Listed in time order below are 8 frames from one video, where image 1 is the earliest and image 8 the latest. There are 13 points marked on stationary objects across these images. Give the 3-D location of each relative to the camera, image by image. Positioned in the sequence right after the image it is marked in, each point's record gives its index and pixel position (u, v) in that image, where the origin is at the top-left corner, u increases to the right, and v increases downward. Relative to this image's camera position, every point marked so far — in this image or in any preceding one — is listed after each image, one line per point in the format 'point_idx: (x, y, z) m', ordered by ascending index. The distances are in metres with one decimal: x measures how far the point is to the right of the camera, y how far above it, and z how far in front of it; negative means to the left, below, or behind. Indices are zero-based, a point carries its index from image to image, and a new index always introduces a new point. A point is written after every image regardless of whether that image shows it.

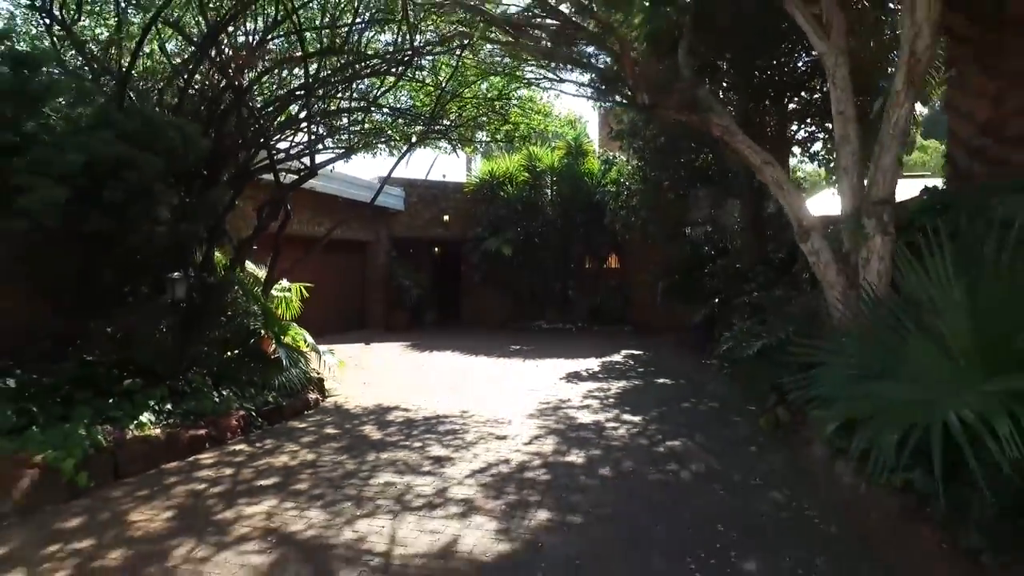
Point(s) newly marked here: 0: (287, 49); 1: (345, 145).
0: (-2.6, +3.1, +7.9) m
1: (-2.2, +2.3, +9.6) m
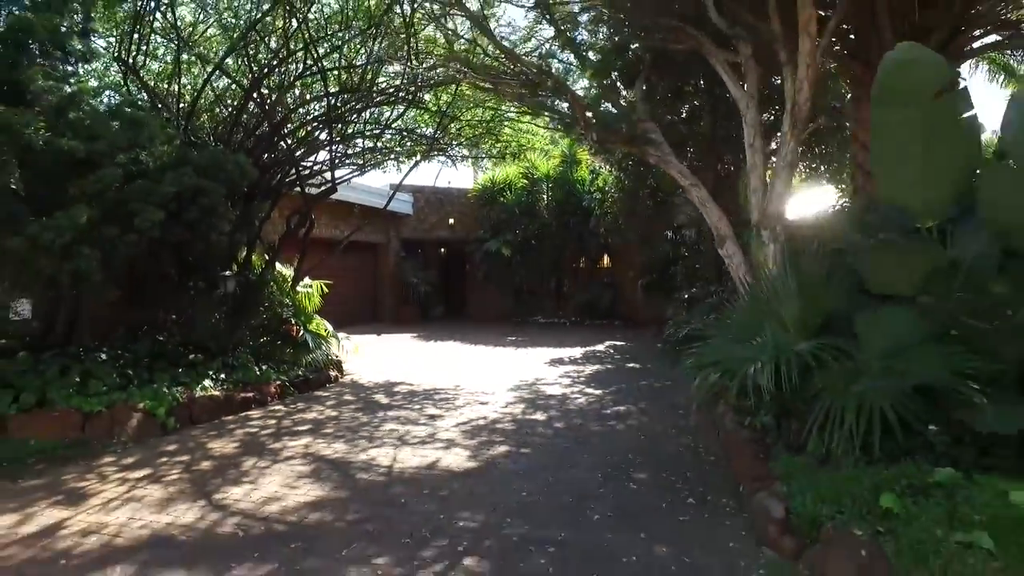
0: (-2.9, +3.2, +9.8) m
1: (-2.4, +2.4, +11.5) m
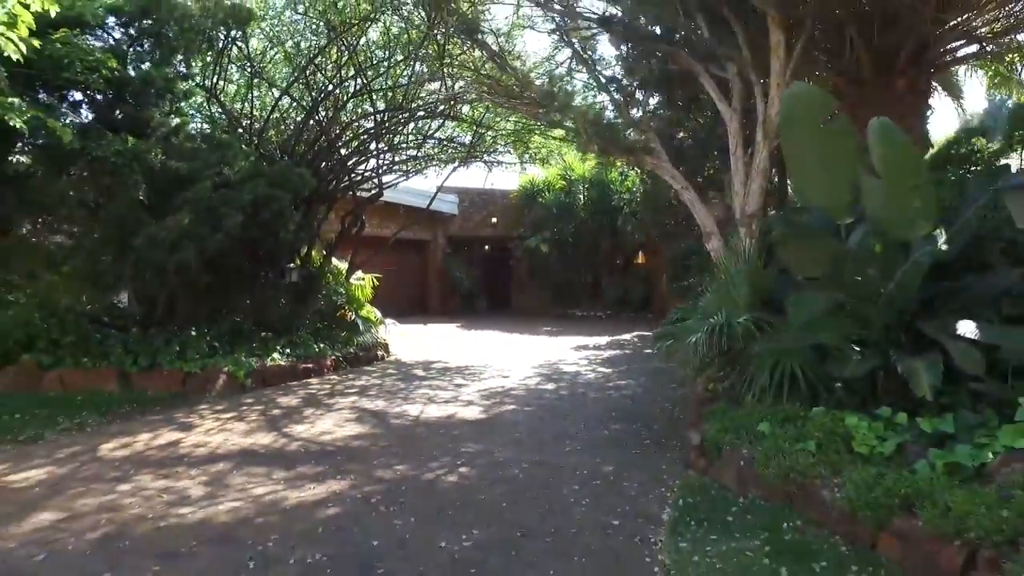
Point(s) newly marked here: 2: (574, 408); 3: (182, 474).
0: (-2.5, +3.3, +11.6) m
1: (-1.9, +2.5, +13.2) m
2: (+0.8, -1.5, +8.4) m
3: (-2.6, -1.5, +5.2) m
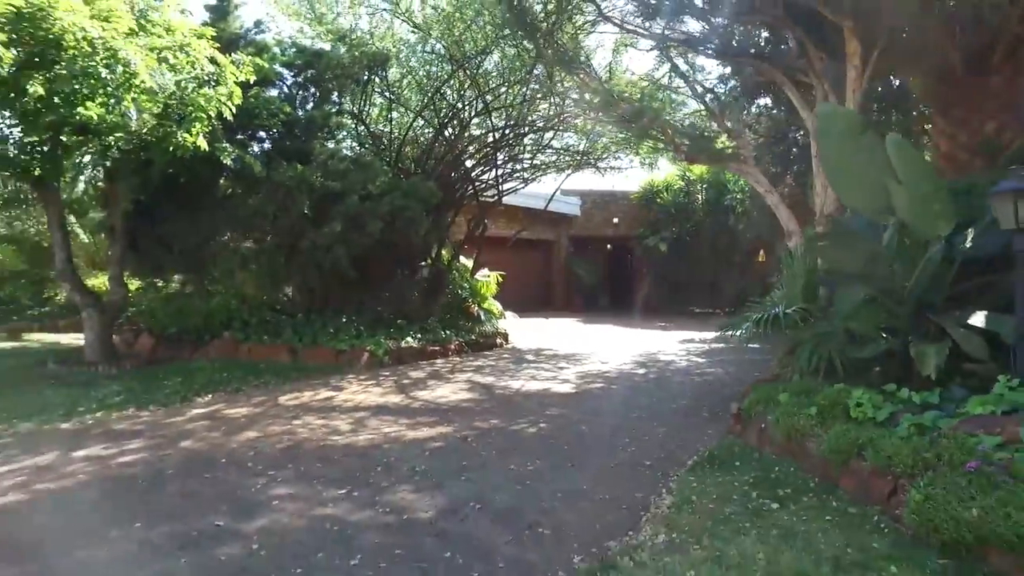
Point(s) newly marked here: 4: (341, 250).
0: (-0.5, +3.4, +13.3) m
1: (+0.4, +2.6, +14.8) m
2: (+2.1, -1.4, +9.5) m
3: (-1.9, -1.4, +7.1) m
4: (-2.8, +0.6, +10.7) m
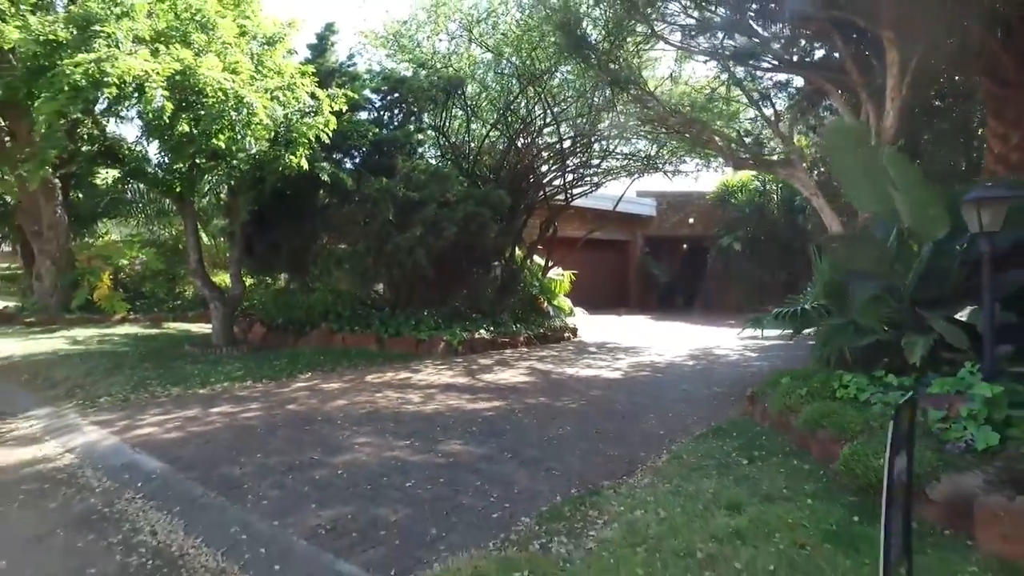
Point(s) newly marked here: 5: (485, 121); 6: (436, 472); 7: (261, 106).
0: (+0.9, +3.5, +14.5) m
1: (+2.0, +2.7, +15.9) m
2: (+2.9, -1.4, +10.4) m
3: (-1.3, -1.4, +8.6) m
4: (-1.7, +0.7, +12.2) m
5: (-0.4, +3.6, +14.0) m
6: (-0.6, -1.5, +5.3) m
7: (-3.3, +2.4, +8.8) m
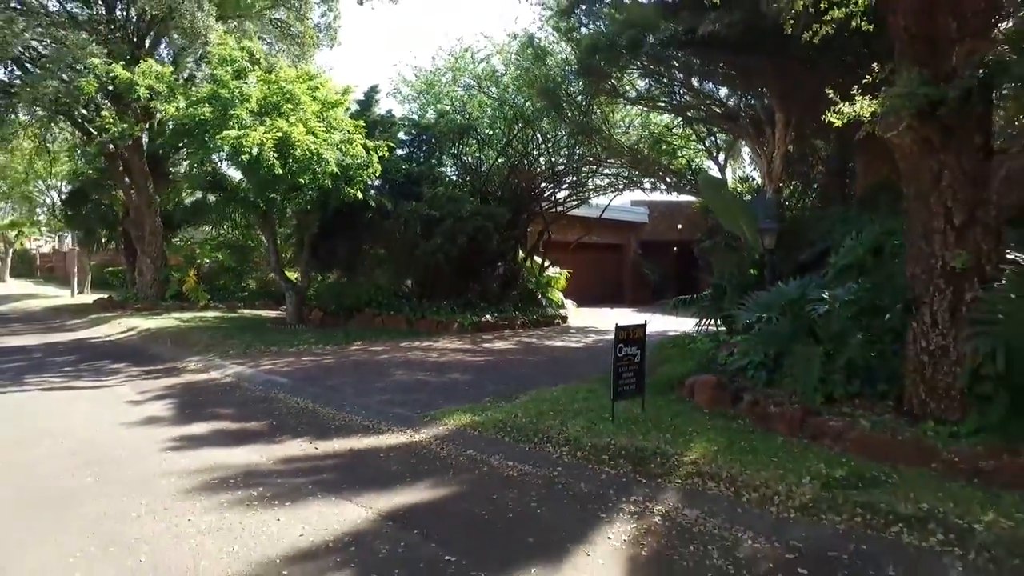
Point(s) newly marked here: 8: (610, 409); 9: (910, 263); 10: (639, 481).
0: (+0.9, +3.6, +18.4) m
1: (+2.1, +2.8, +19.8) m
2: (+2.7, -1.3, +14.3) m
3: (-1.6, -1.2, +12.6) m
4: (-1.8, +0.8, +16.2) m
5: (-0.4, +3.7, +18.0) m
6: (-1.0, -1.4, +9.3) m
7: (-3.5, +2.6, +12.9) m
8: (+1.1, -1.3, +7.1) m
9: (+3.4, +0.2, +5.7) m
10: (+1.0, -1.5, +5.2) m
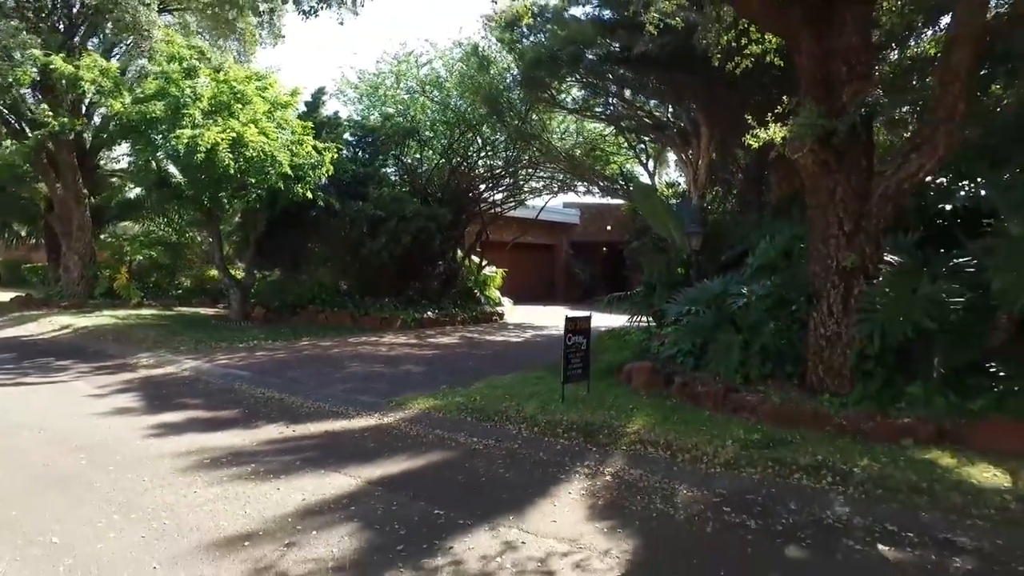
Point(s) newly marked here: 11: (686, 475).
0: (-0.8, +3.7, +19.2) m
1: (+0.2, +2.9, +20.6) m
2: (+1.5, -1.3, +15.3) m
3: (-2.6, -1.2, +13.1) m
4: (-3.2, +0.9, +16.7) m
5: (-2.1, +3.8, +18.6) m
6: (-1.7, -1.3, +10.0) m
7: (-4.6, +2.6, +13.2) m
8: (+0.6, -1.2, +7.9) m
9: (+3.1, +0.3, +6.8) m
10: (+0.7, -1.5, +6.1) m
11: (+1.4, -1.5, +5.3) m
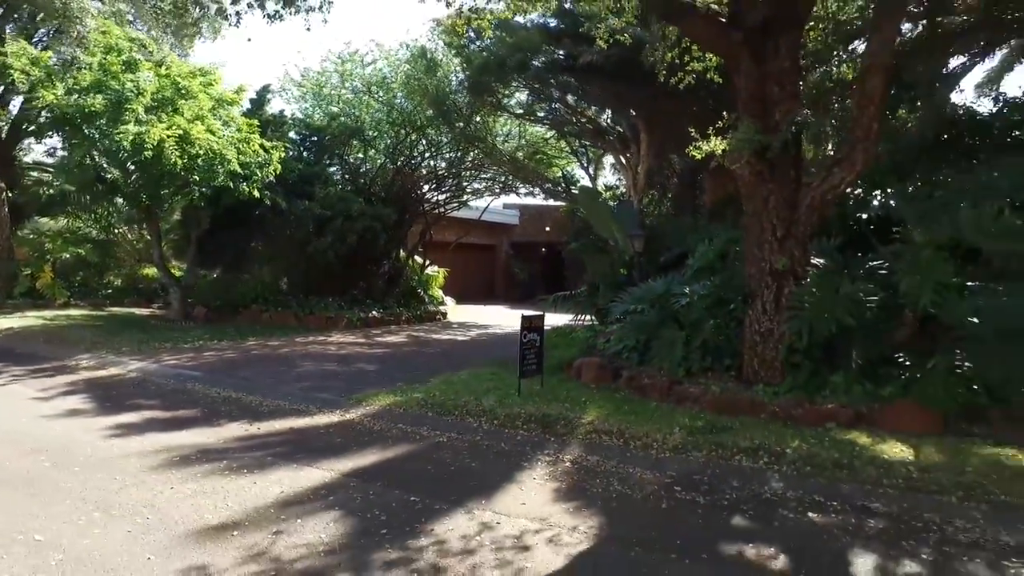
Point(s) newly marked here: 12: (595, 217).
0: (-2.4, +3.7, +19.4) m
1: (-1.6, +2.9, +20.9) m
2: (+0.2, -1.2, +15.7) m
3: (-3.7, -1.2, +13.2) m
4: (-4.6, +0.9, +16.7) m
5: (-3.6, +3.8, +18.7) m
6: (-2.4, -1.3, +10.1) m
7: (-5.6, +2.6, +13.1) m
8: (0.0, -1.2, +8.3) m
9: (+2.6, +0.3, +7.4) m
10: (+0.4, -1.5, +6.5) m
11: (+1.1, -1.5, +5.8) m
12: (+1.6, +1.2, +12.3) m
